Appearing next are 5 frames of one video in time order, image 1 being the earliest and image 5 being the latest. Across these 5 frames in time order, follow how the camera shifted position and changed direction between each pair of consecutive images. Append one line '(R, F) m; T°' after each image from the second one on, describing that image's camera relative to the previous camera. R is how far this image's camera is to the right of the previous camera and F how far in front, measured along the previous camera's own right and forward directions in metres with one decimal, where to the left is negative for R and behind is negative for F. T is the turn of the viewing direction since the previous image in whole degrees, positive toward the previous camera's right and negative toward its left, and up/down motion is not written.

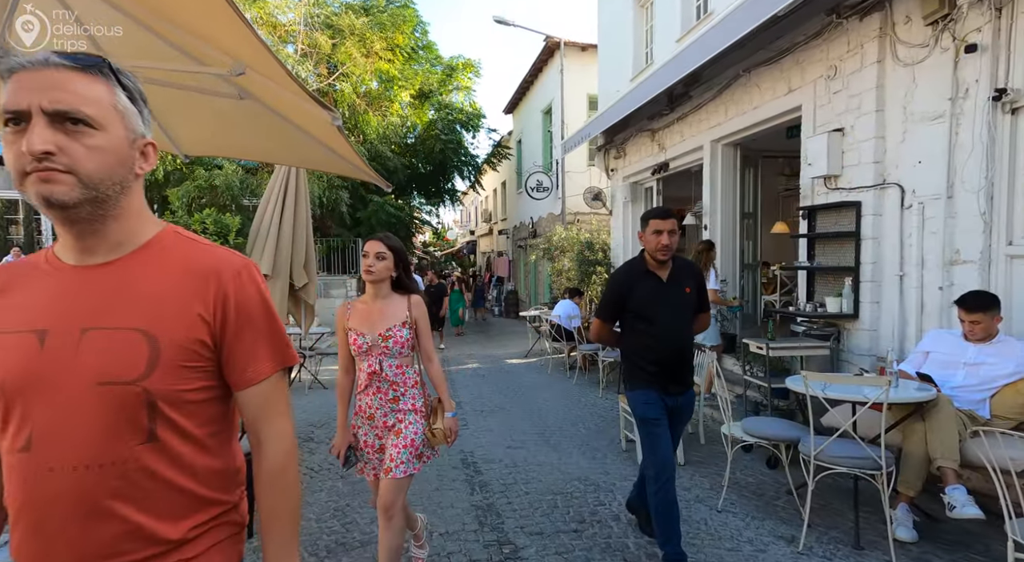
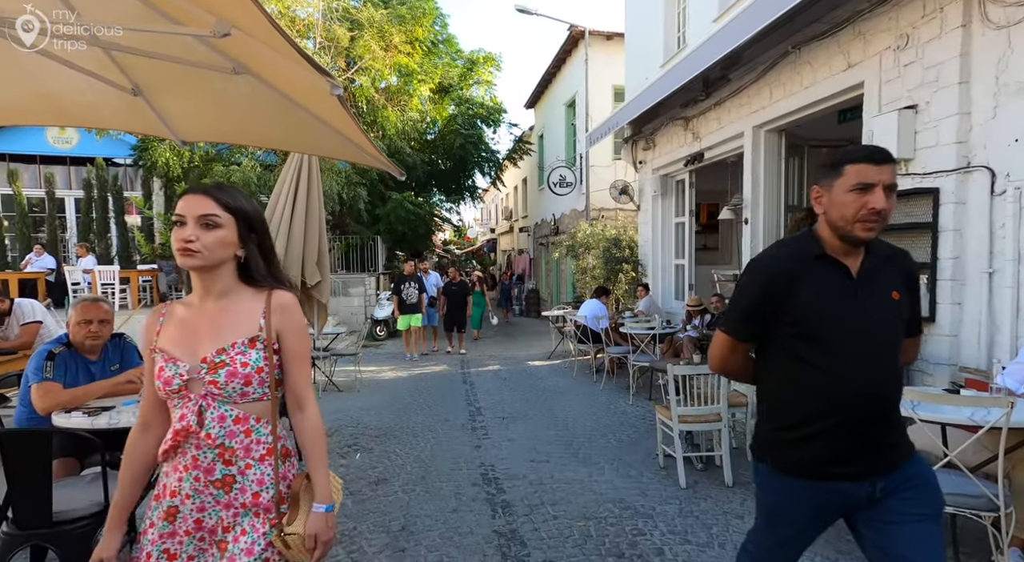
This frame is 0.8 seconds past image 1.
(0.0, +0.5) m; -2°
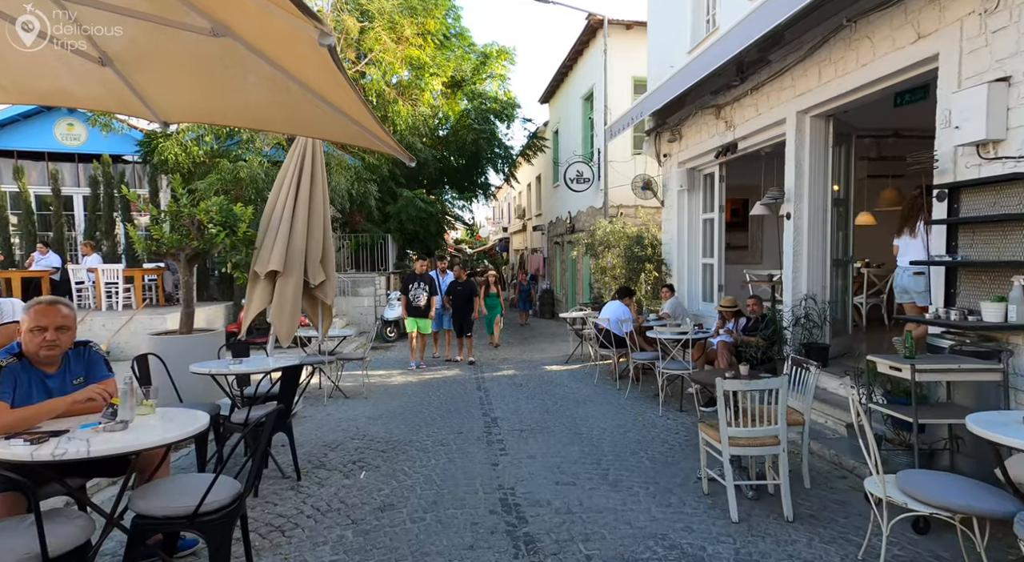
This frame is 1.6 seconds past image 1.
(-0.1, +0.5) m; -1°
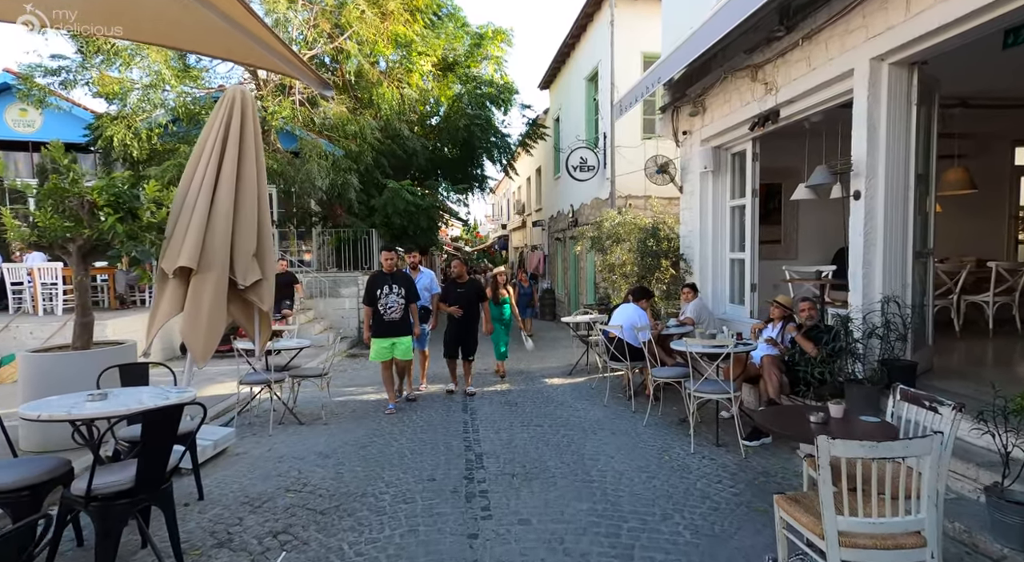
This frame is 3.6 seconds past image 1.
(+0.1, +1.4) m; 0°
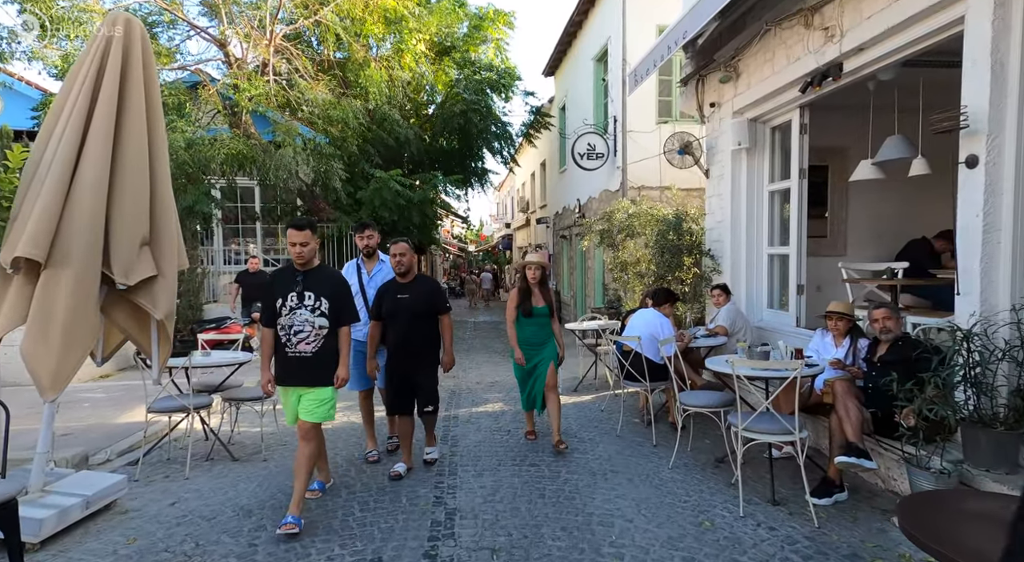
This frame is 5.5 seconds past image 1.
(+0.1, +1.3) m; -1°
